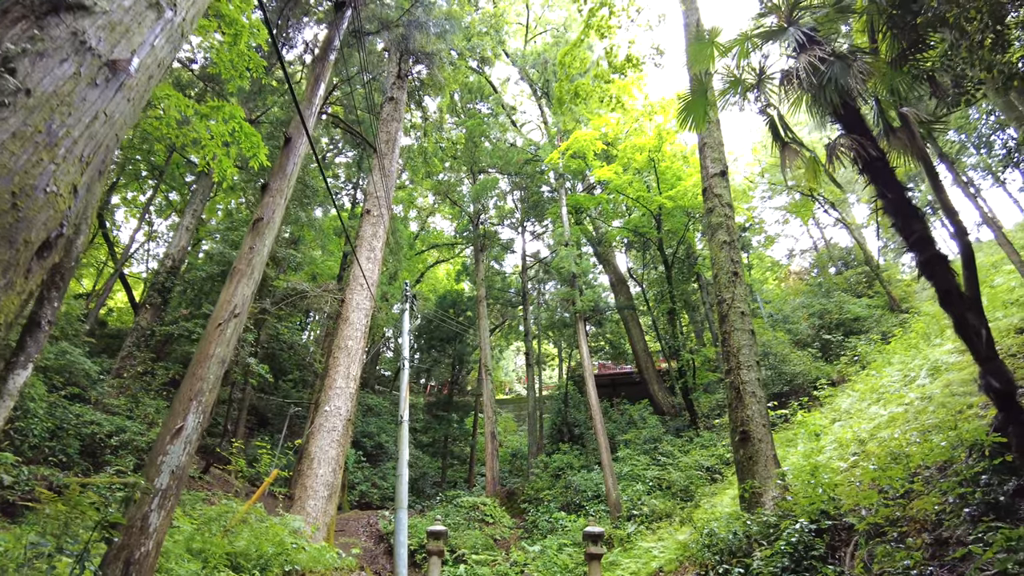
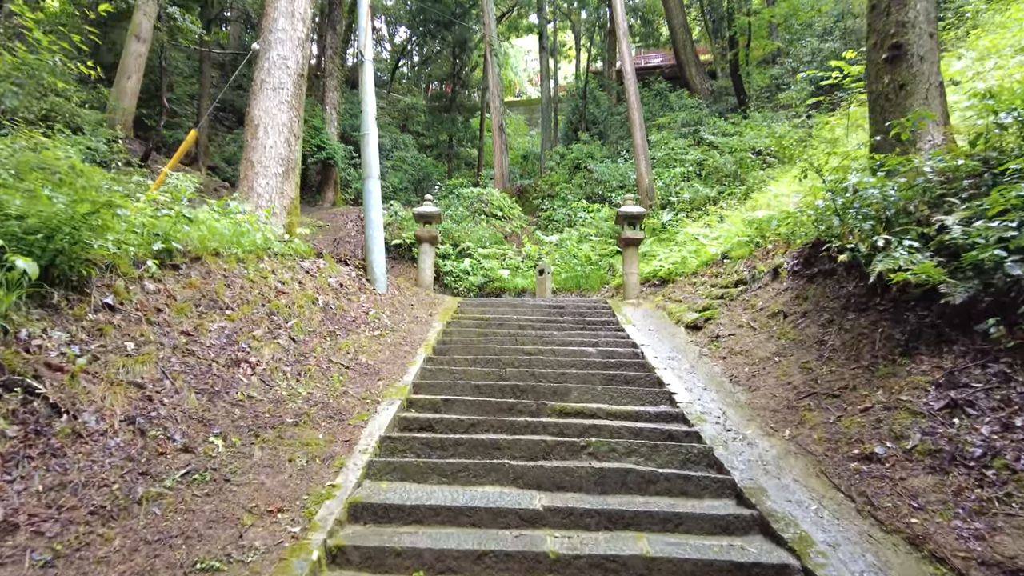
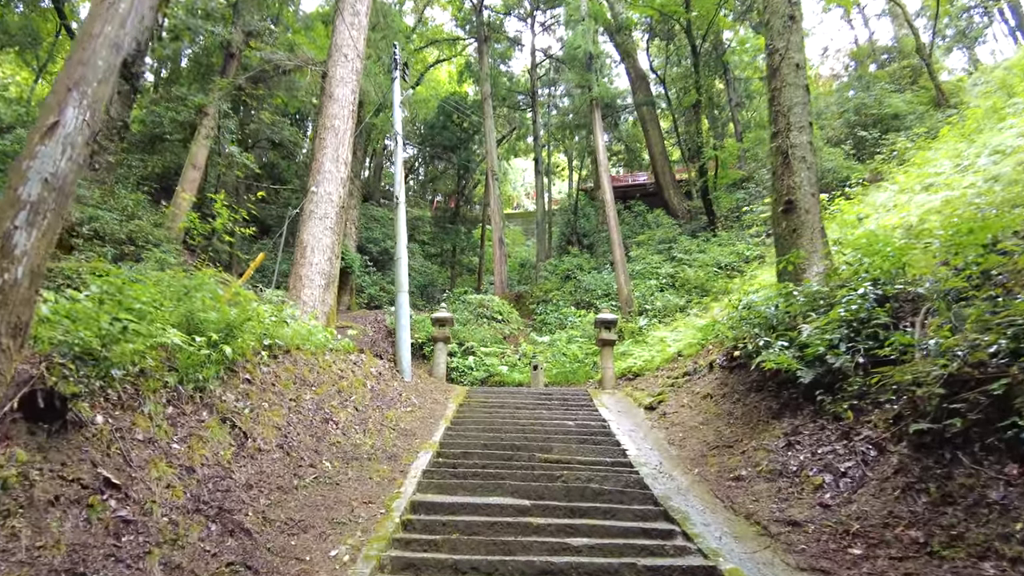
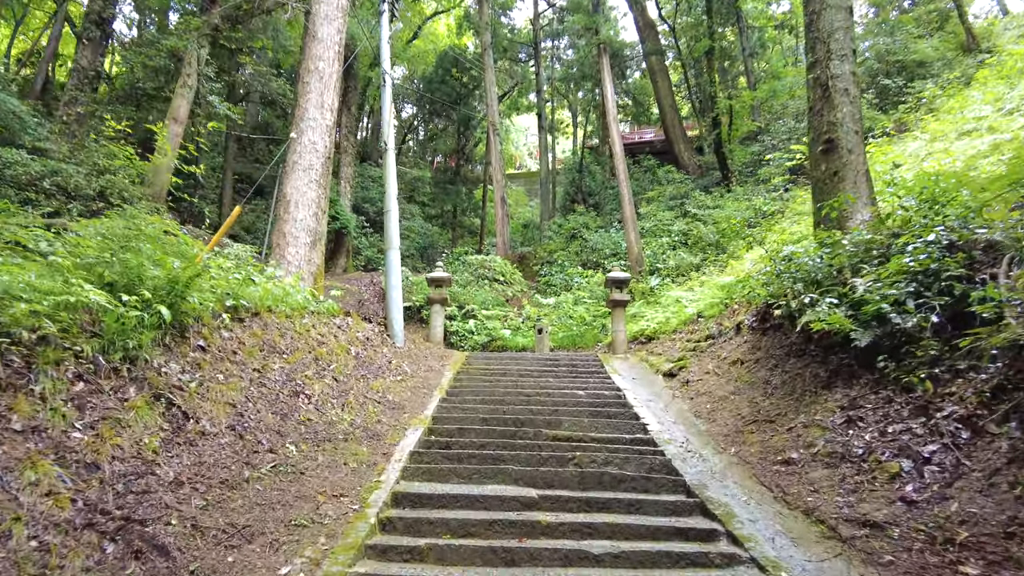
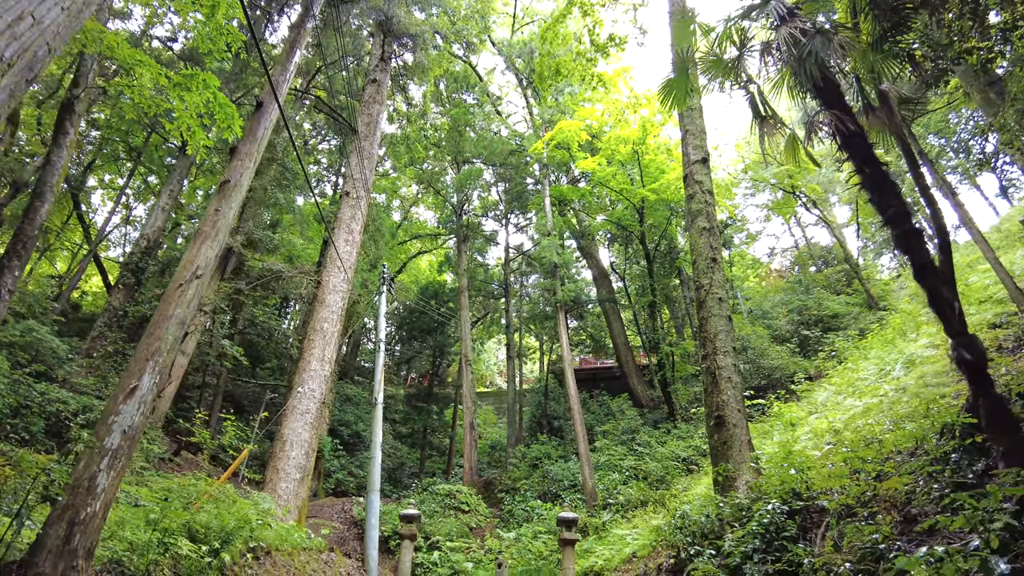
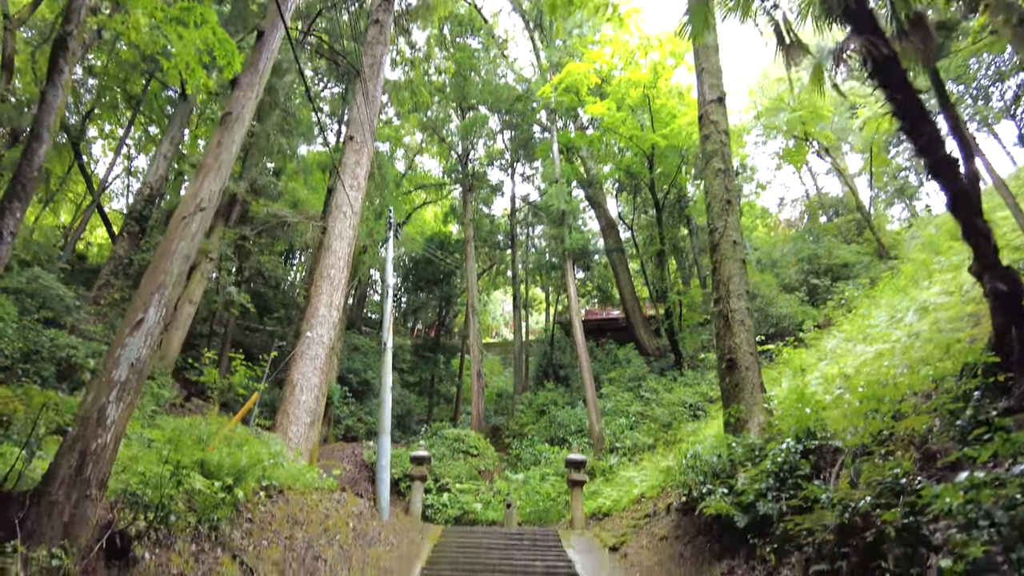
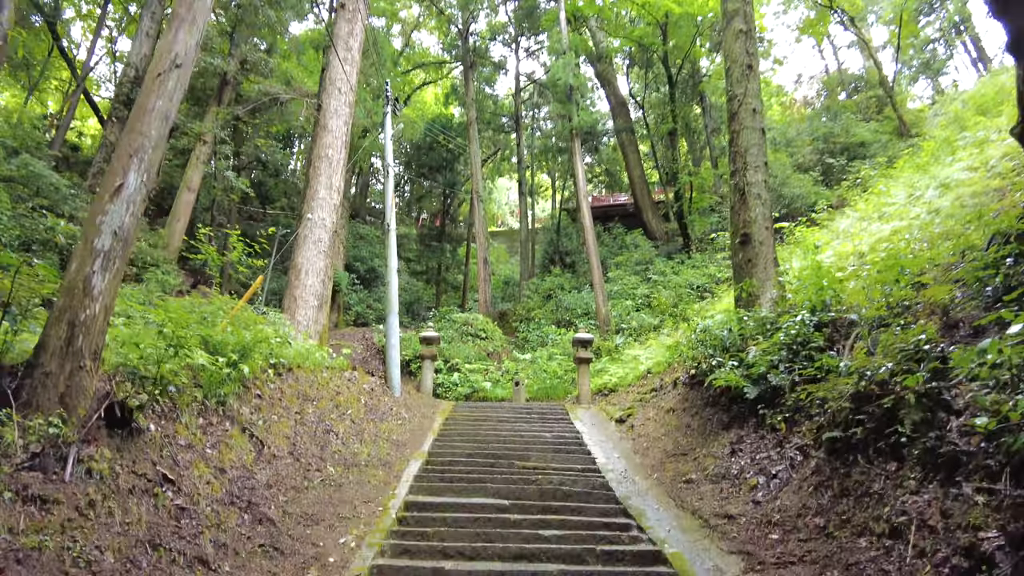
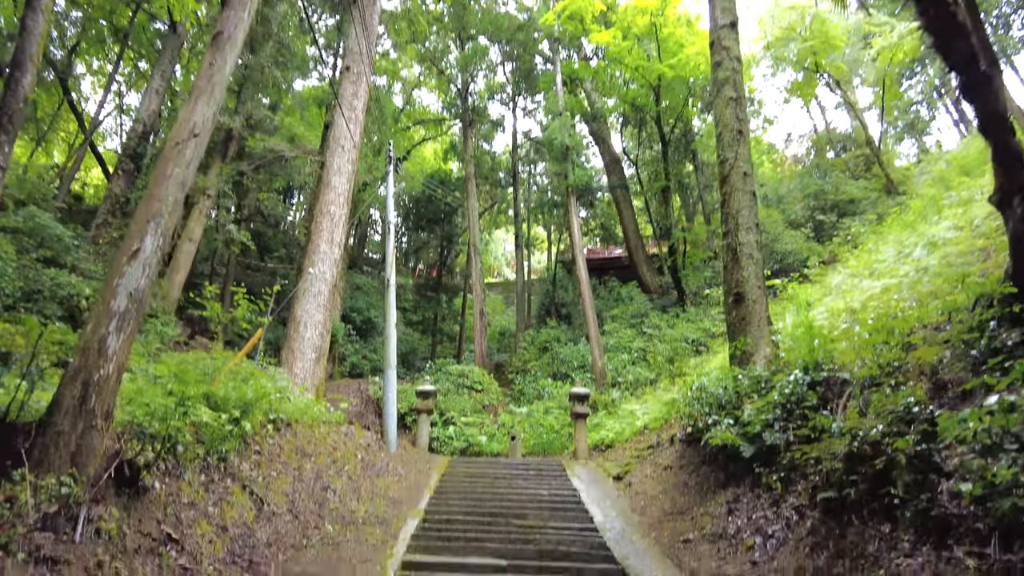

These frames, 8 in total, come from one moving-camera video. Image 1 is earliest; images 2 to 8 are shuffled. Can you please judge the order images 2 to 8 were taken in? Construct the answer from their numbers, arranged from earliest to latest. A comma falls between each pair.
5, 6, 8, 7, 3, 4, 2
